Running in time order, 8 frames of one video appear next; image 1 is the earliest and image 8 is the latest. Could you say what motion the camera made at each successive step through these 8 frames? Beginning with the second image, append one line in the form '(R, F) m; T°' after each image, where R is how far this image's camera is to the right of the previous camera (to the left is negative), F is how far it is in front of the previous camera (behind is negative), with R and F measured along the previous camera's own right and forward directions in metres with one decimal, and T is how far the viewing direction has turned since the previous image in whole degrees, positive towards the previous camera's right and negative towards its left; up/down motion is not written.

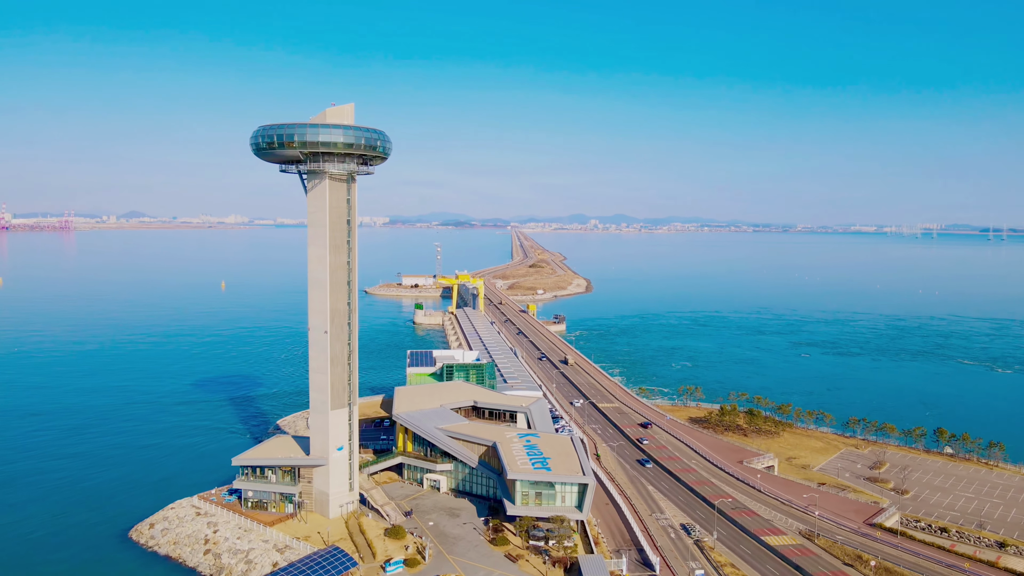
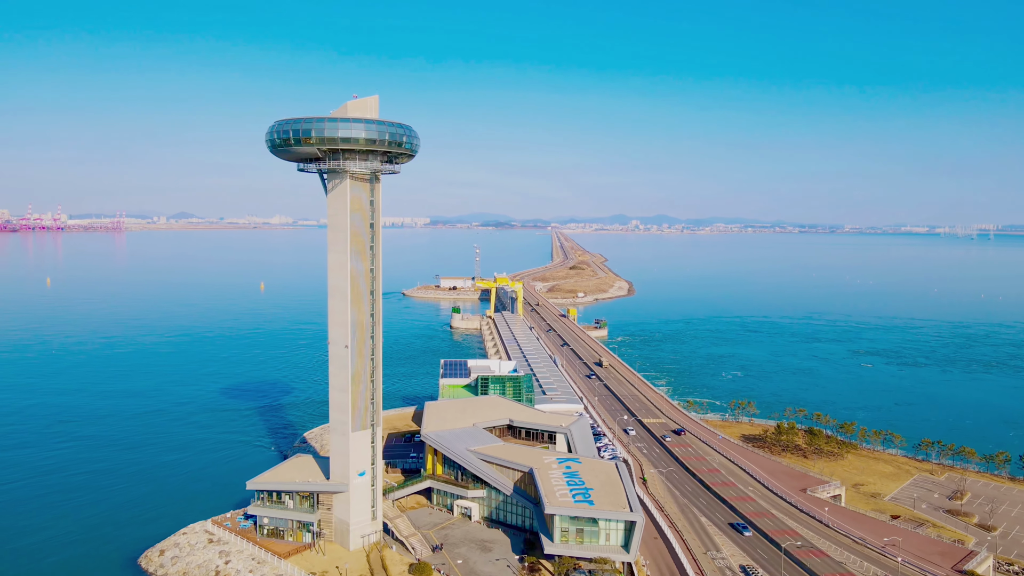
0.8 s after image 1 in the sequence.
(0.0, +3.0) m; -3°
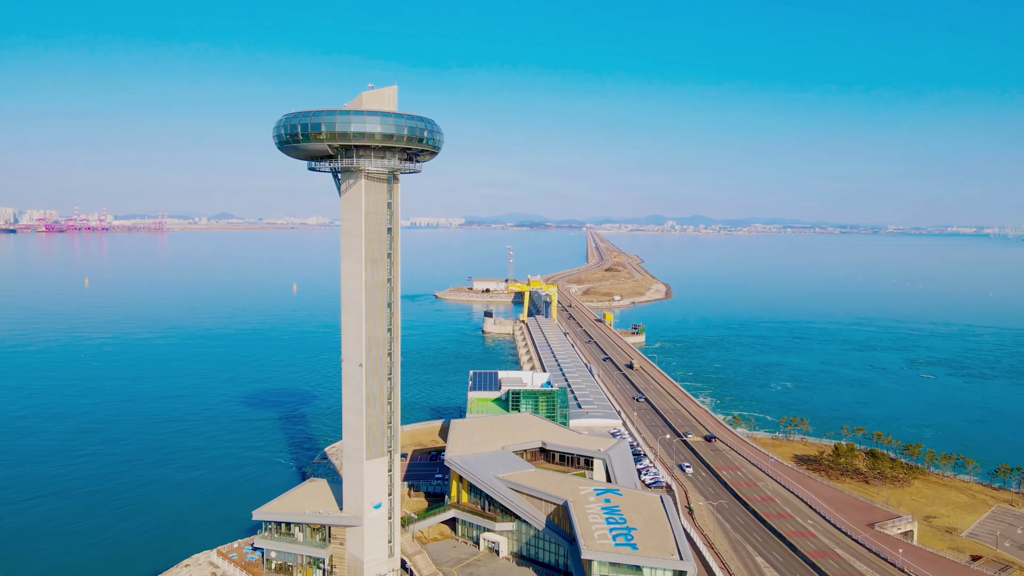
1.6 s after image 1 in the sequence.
(0.0, +3.0) m; -3°
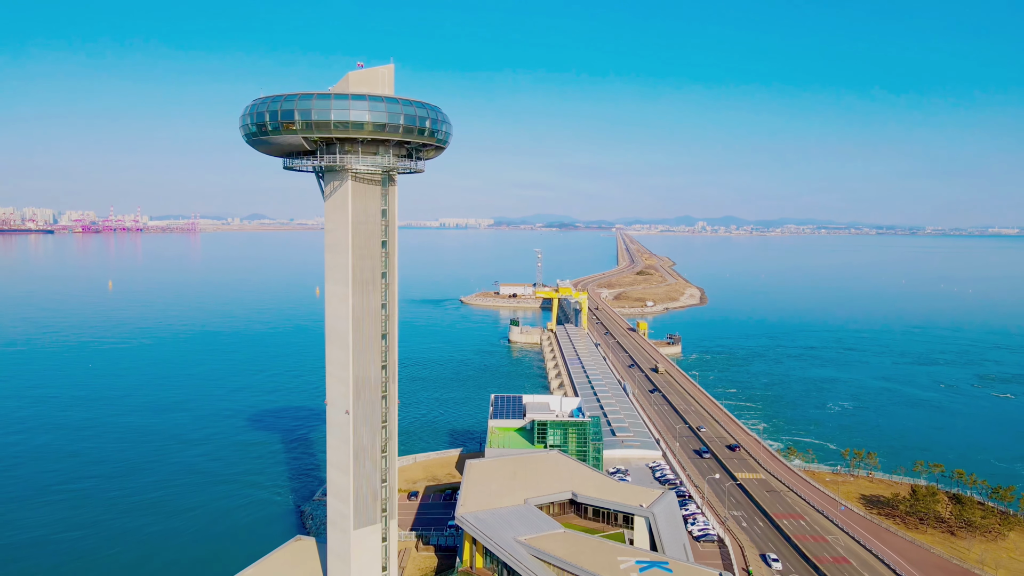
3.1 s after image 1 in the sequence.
(+0.1, +4.9) m; -2°
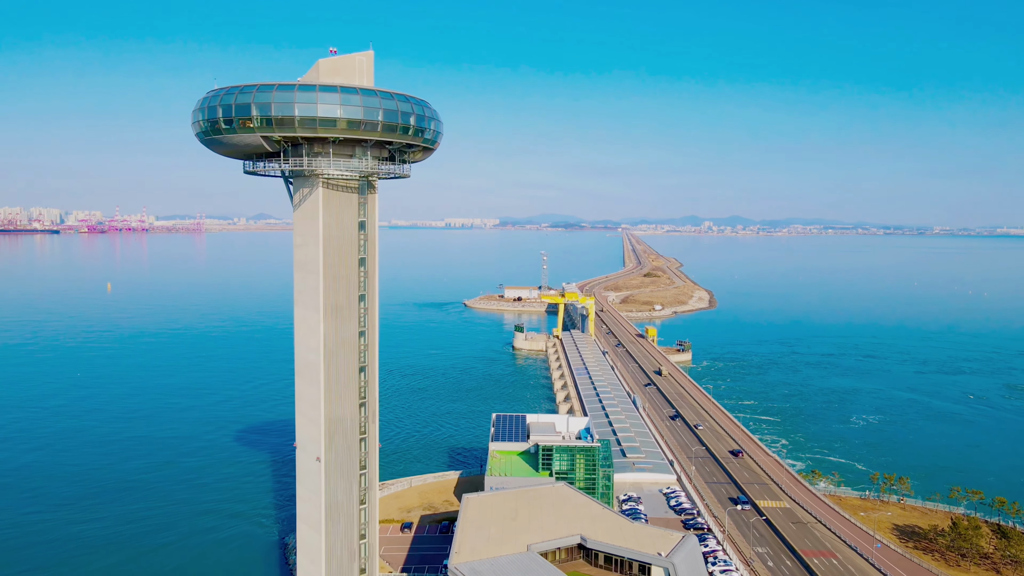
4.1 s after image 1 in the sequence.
(+0.1, +2.9) m; 0°
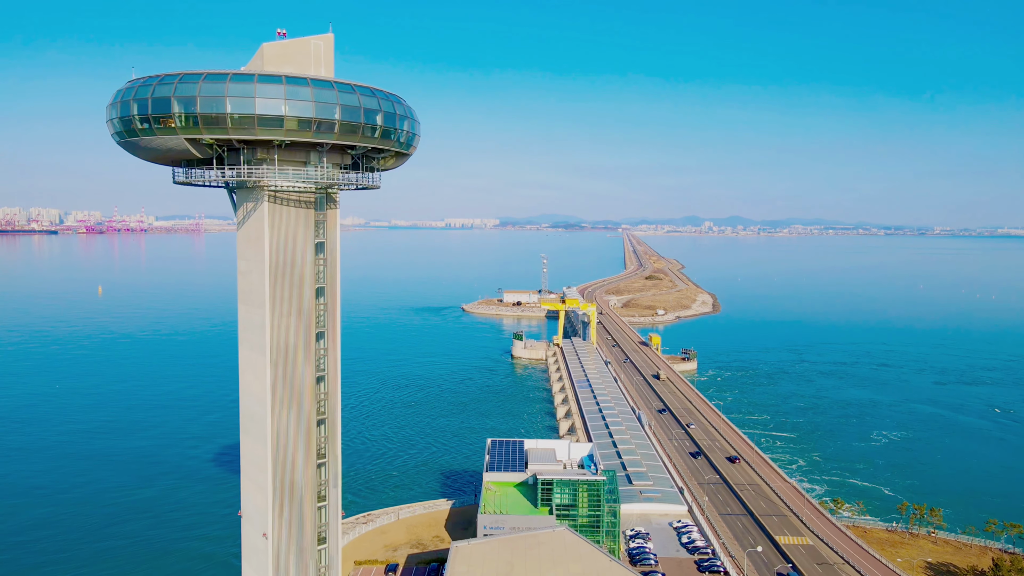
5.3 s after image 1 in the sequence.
(+0.2, +3.0) m; 0°
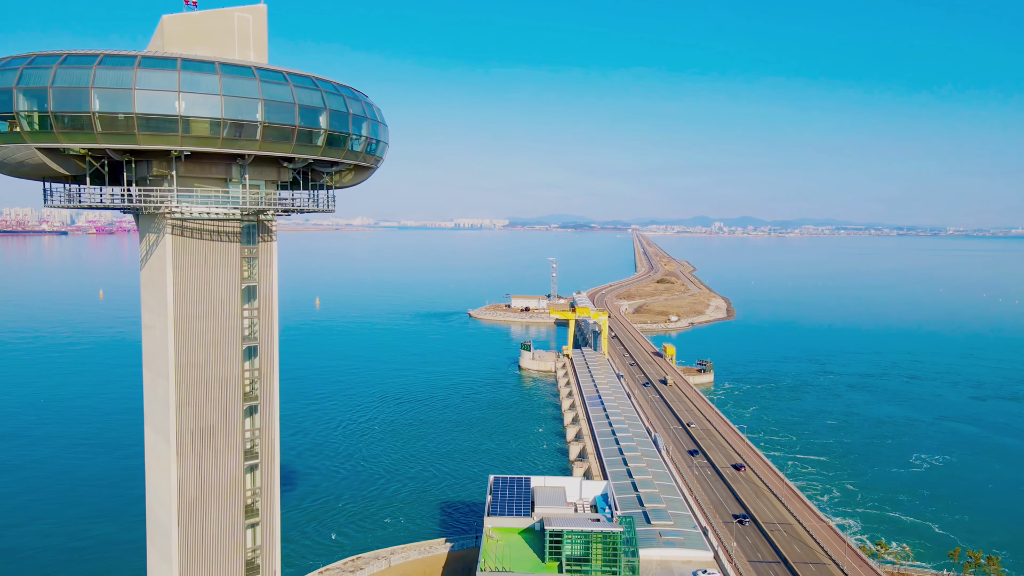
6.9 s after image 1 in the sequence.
(+0.2, +3.6) m; -1°
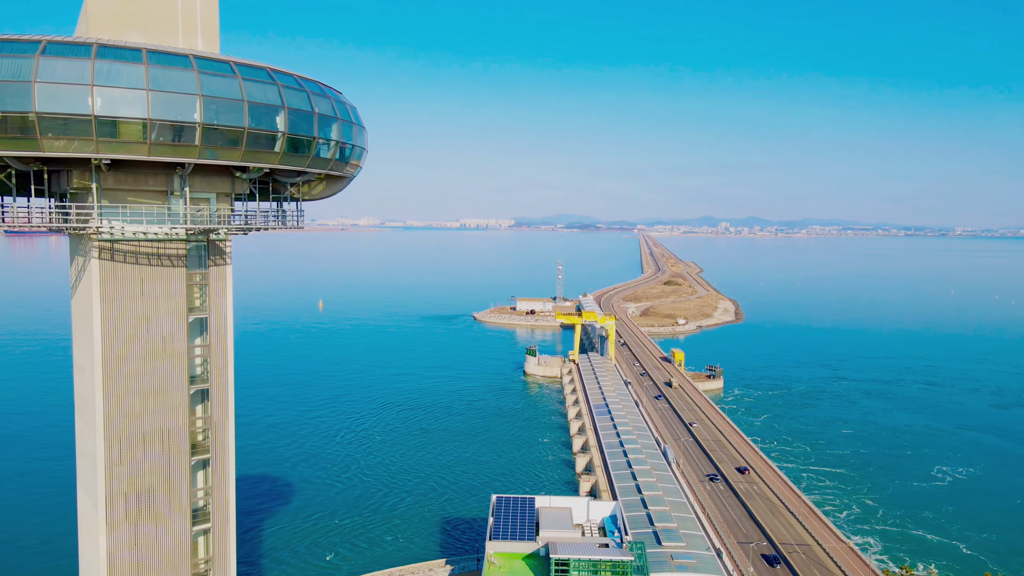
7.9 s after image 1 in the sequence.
(+0.1, +1.6) m; 0°
